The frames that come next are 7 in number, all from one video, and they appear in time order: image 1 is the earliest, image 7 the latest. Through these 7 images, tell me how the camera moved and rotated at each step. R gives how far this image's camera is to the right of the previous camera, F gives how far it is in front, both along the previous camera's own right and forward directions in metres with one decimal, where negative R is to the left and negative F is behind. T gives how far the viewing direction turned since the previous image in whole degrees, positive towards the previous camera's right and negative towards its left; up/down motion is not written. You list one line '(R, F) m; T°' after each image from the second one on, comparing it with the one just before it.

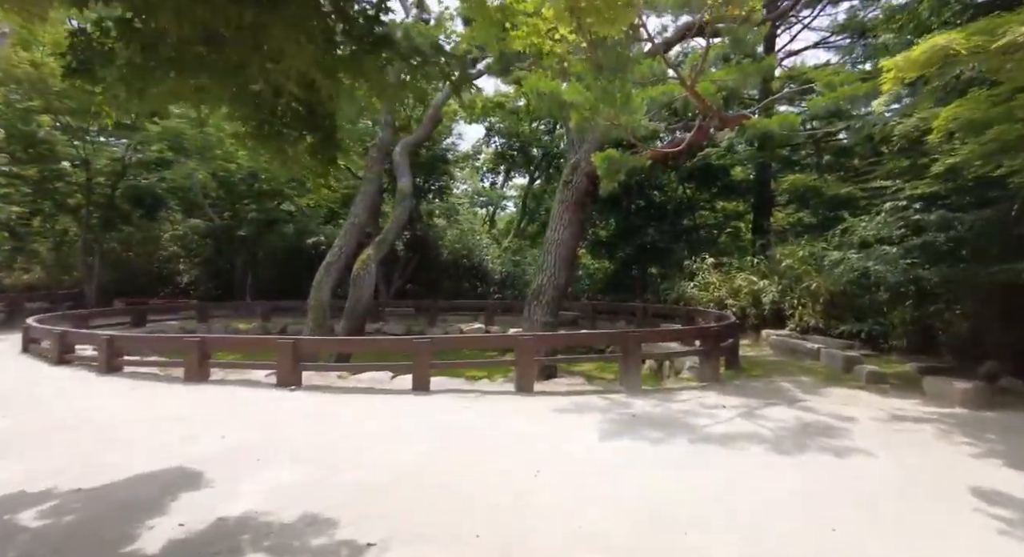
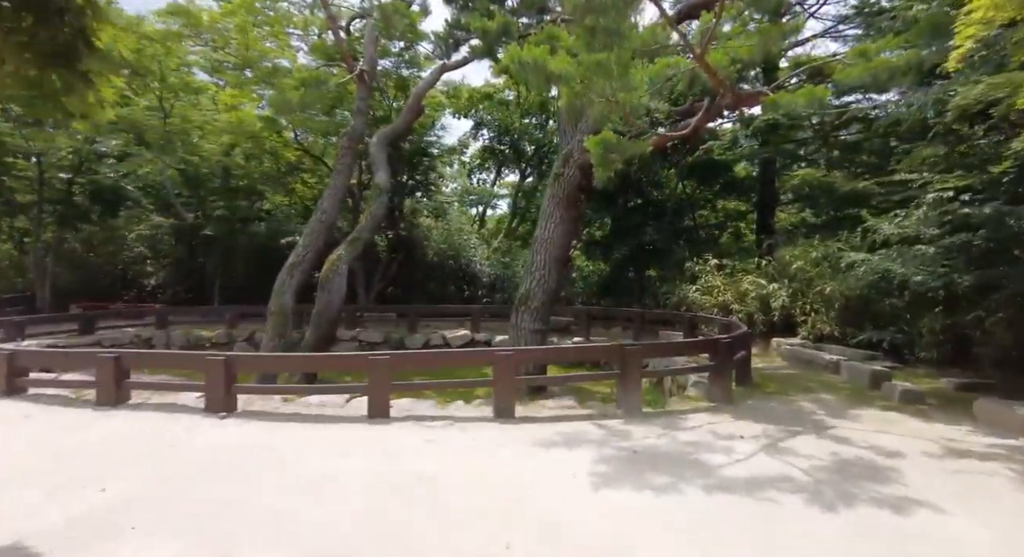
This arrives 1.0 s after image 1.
(+0.2, +0.8) m; 0°
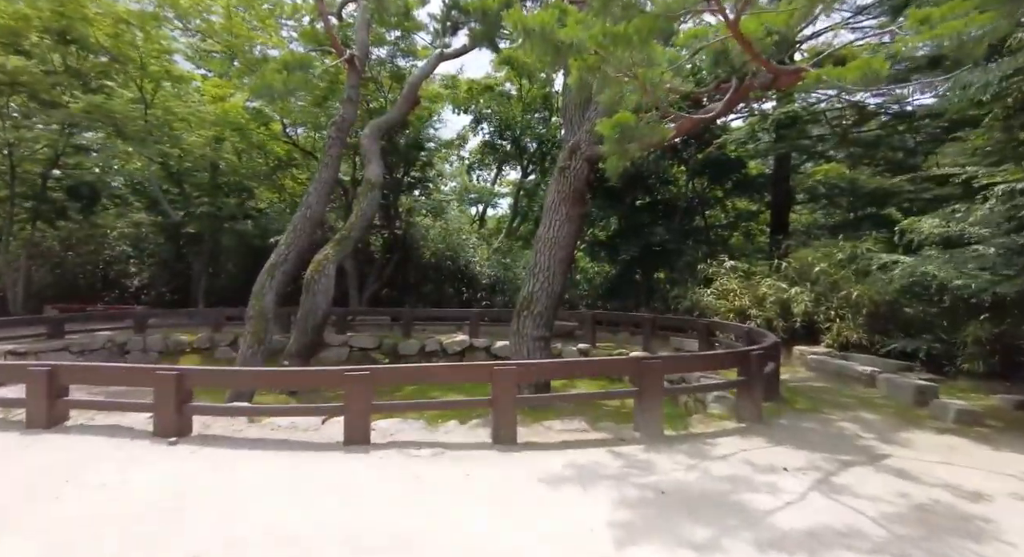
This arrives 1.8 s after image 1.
(0.0, +0.6) m; 0°
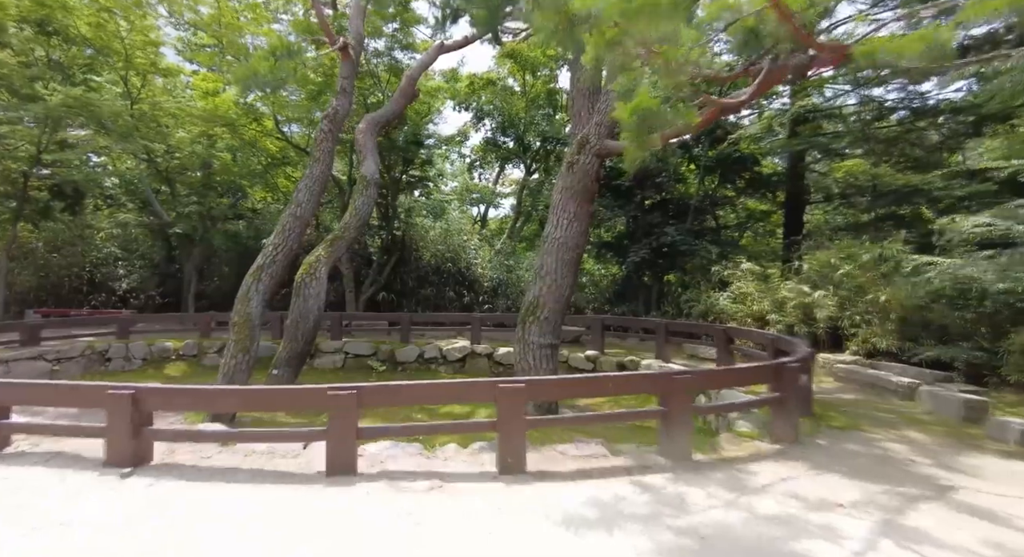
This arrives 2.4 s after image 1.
(0.0, +0.5) m; 0°
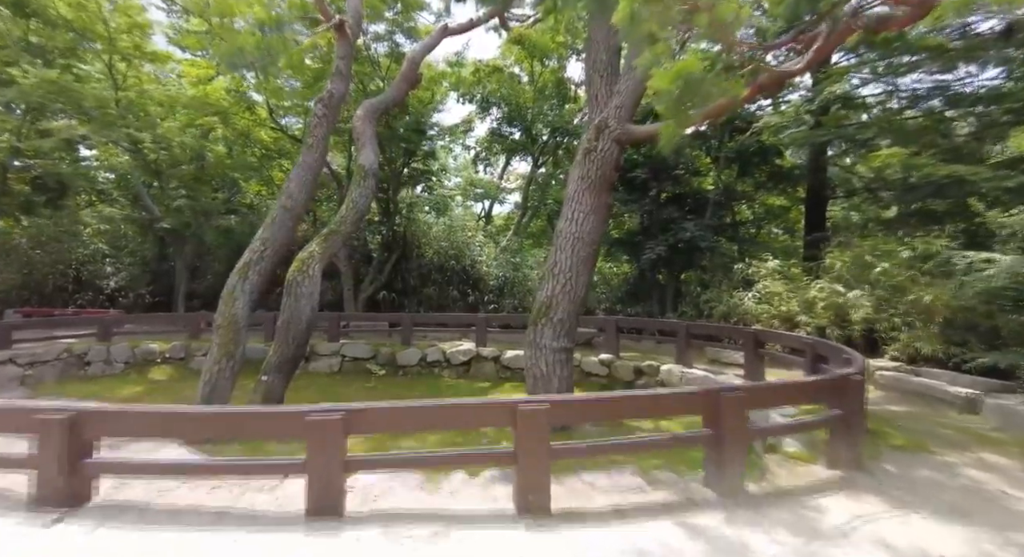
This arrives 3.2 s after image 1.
(-0.1, +0.6) m; 0°
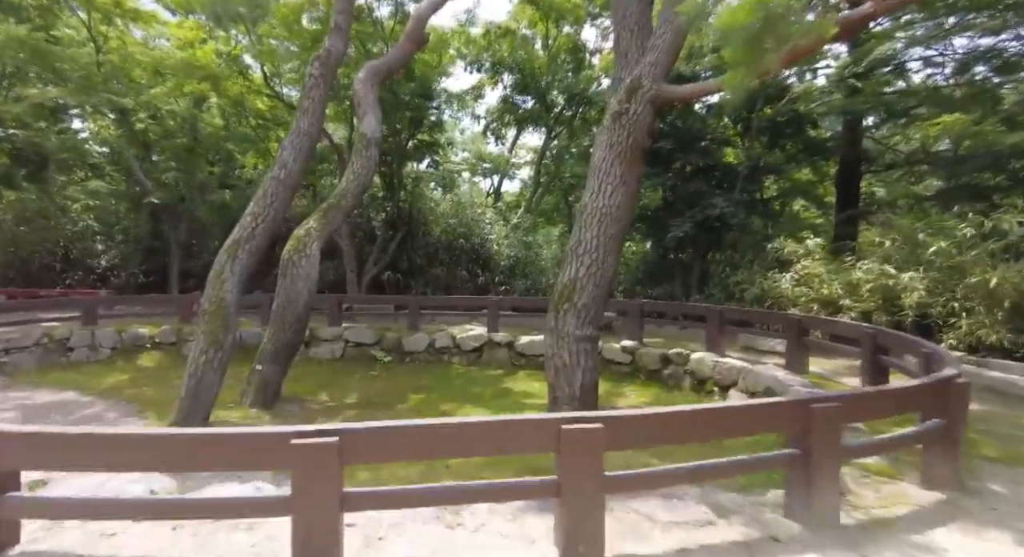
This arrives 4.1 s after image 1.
(-0.2, +0.6) m; 0°
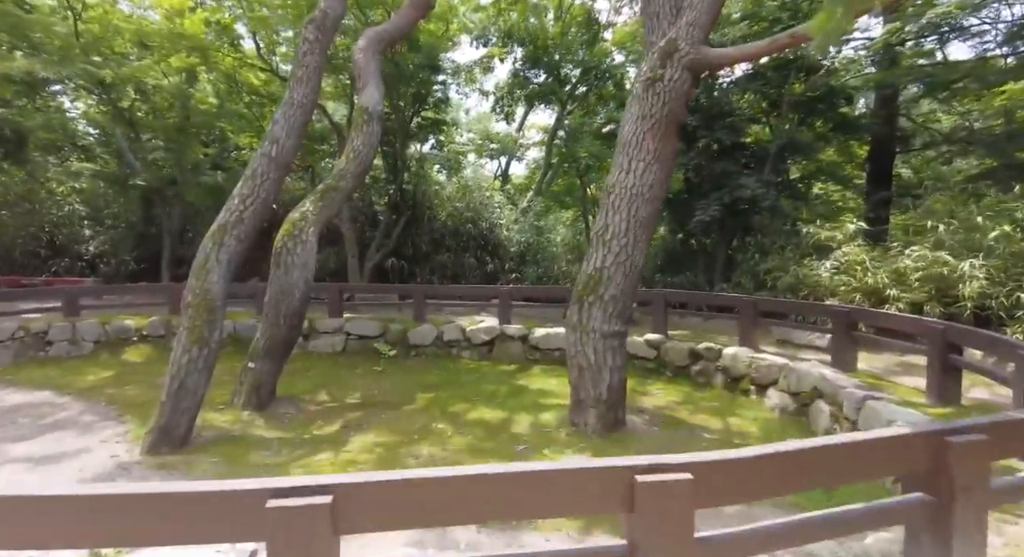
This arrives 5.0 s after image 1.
(-0.2, +0.6) m; 0°
